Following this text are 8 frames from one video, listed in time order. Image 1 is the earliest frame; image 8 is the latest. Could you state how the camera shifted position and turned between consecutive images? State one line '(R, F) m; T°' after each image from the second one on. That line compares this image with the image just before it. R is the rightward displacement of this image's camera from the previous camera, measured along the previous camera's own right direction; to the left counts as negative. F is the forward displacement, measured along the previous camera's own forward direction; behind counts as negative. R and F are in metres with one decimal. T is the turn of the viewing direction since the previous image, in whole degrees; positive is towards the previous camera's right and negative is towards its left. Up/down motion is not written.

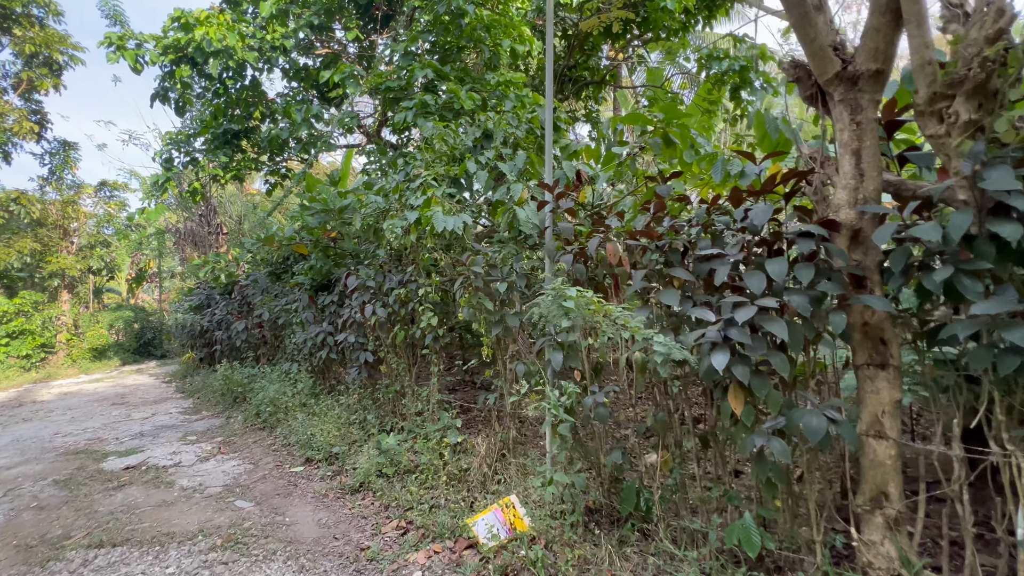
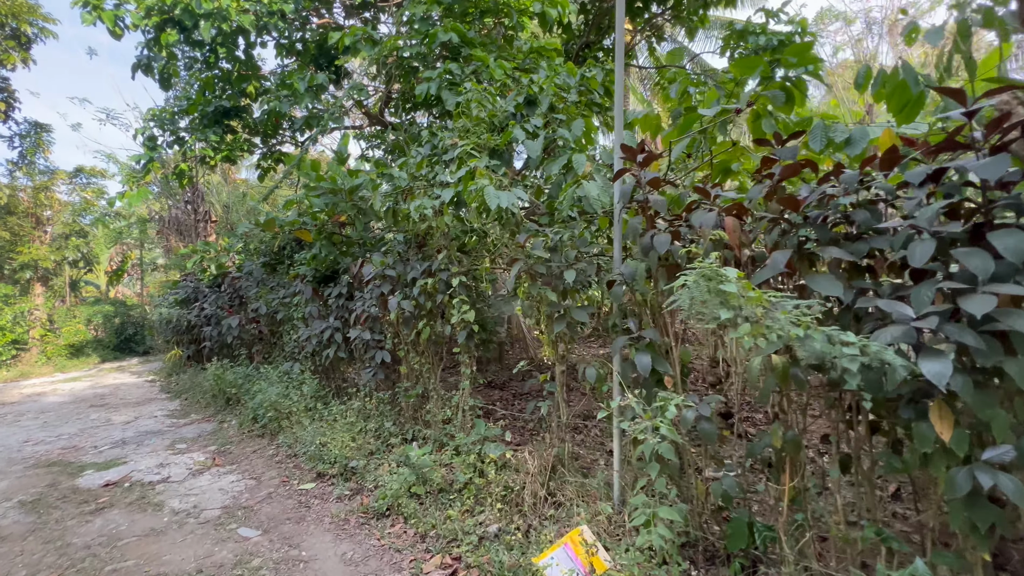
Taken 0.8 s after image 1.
(-0.3, +0.4) m; +1°
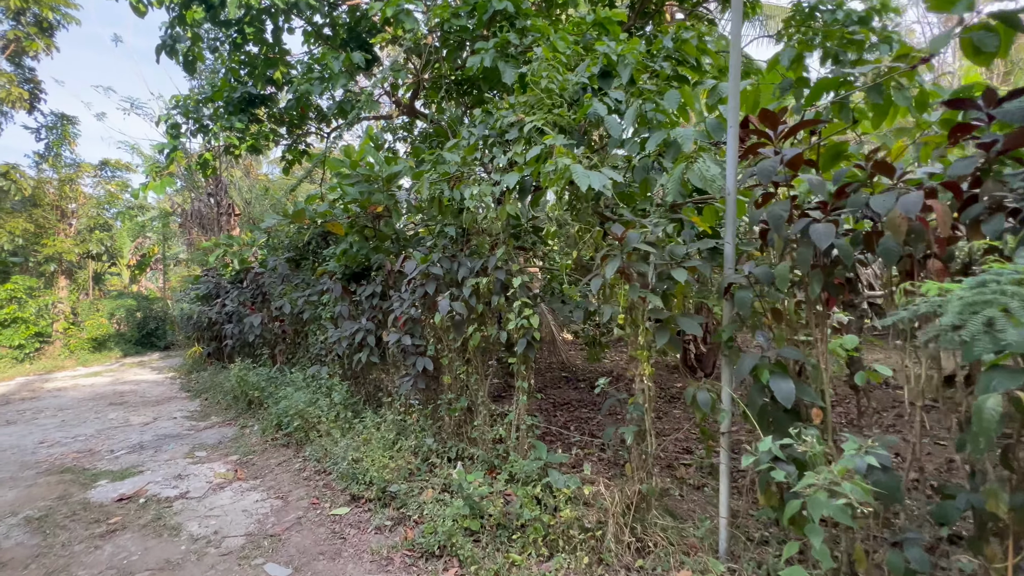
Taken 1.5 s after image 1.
(-0.3, +0.3) m; -2°
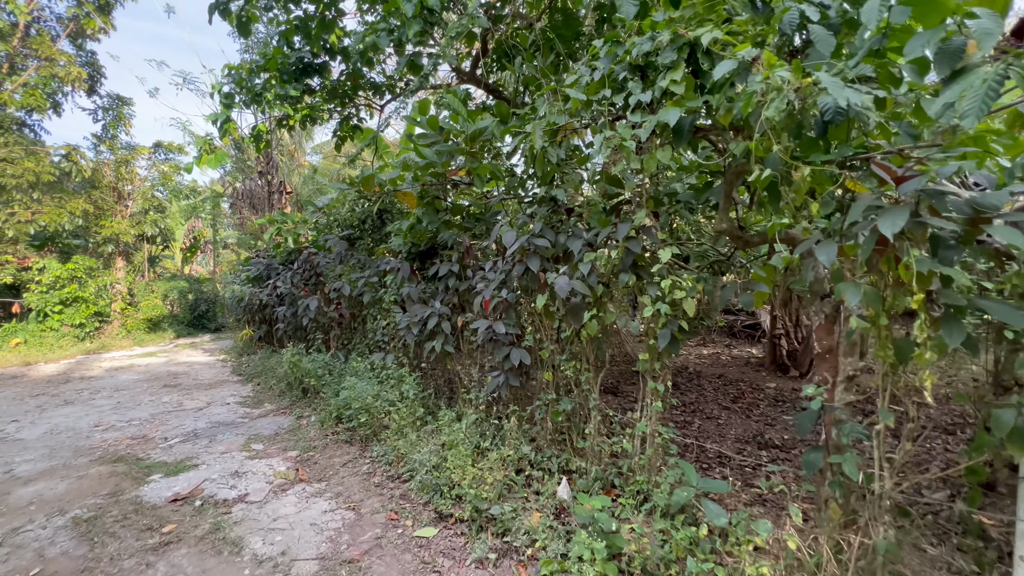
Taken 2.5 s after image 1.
(-0.4, +0.5) m; -4°
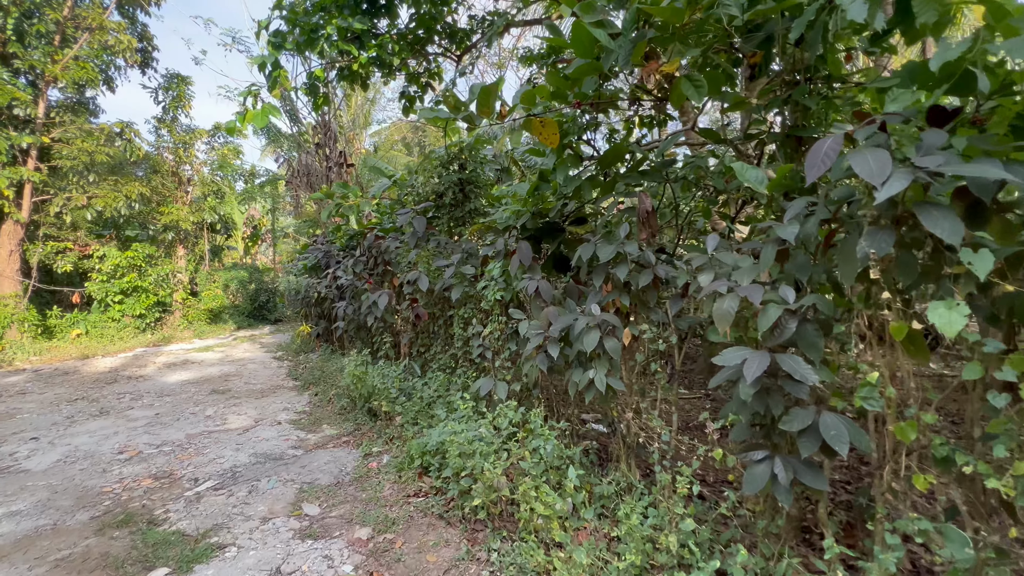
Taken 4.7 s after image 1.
(-0.6, +1.1) m; -6°
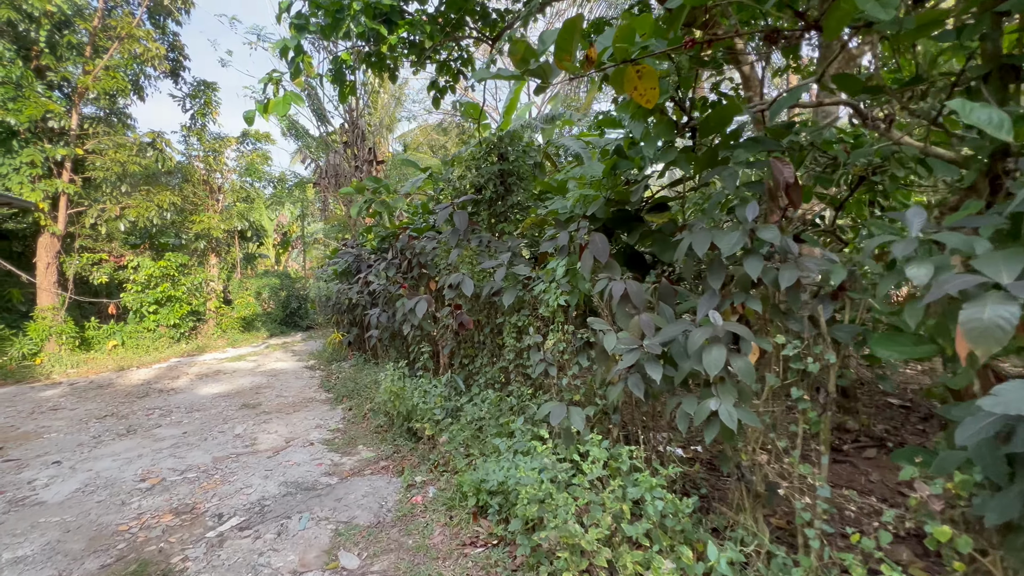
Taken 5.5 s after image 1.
(-0.2, +0.4) m; -3°
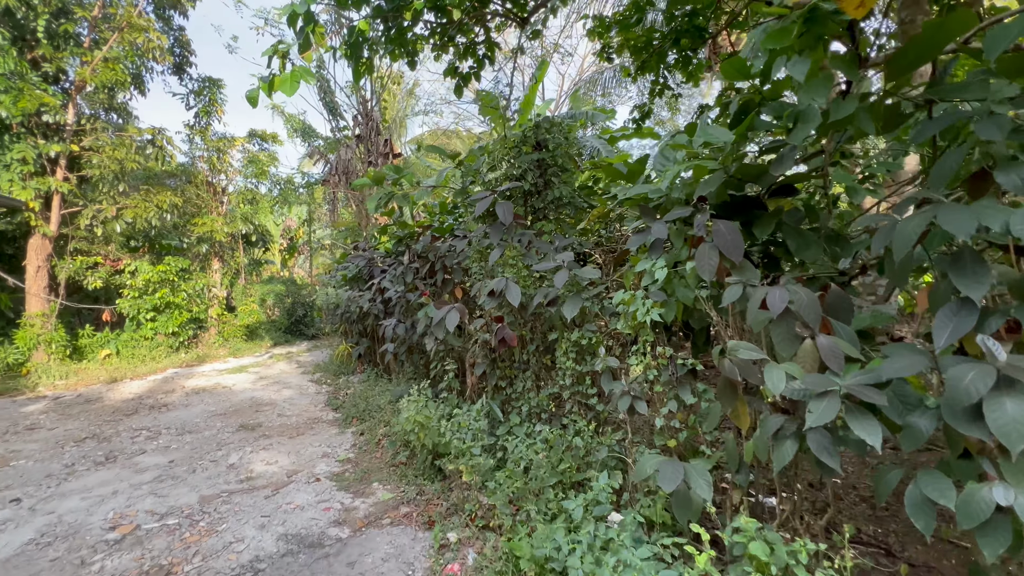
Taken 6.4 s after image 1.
(-0.2, +0.5) m; -1°
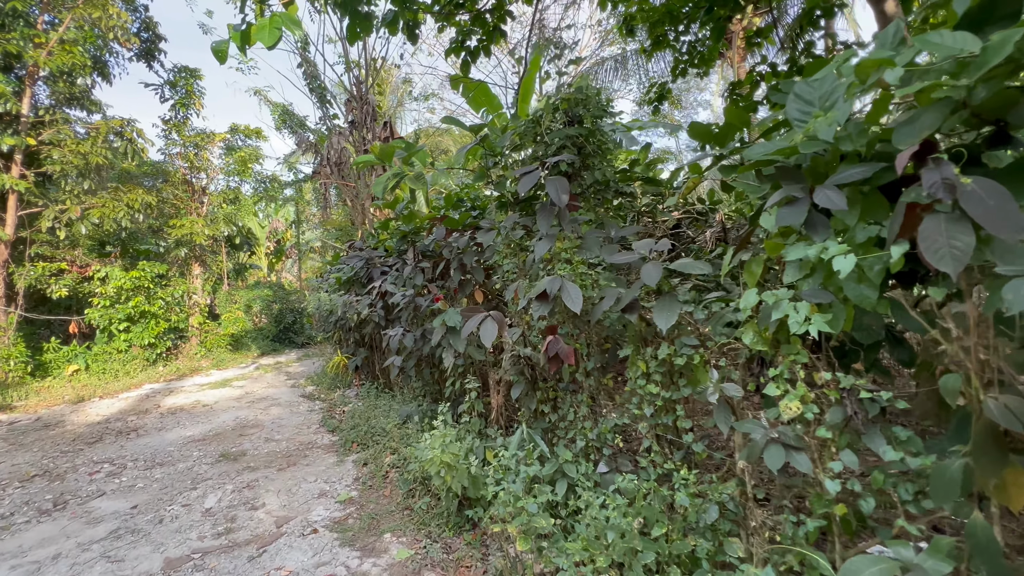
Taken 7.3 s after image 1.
(-0.2, +0.5) m; +1°
